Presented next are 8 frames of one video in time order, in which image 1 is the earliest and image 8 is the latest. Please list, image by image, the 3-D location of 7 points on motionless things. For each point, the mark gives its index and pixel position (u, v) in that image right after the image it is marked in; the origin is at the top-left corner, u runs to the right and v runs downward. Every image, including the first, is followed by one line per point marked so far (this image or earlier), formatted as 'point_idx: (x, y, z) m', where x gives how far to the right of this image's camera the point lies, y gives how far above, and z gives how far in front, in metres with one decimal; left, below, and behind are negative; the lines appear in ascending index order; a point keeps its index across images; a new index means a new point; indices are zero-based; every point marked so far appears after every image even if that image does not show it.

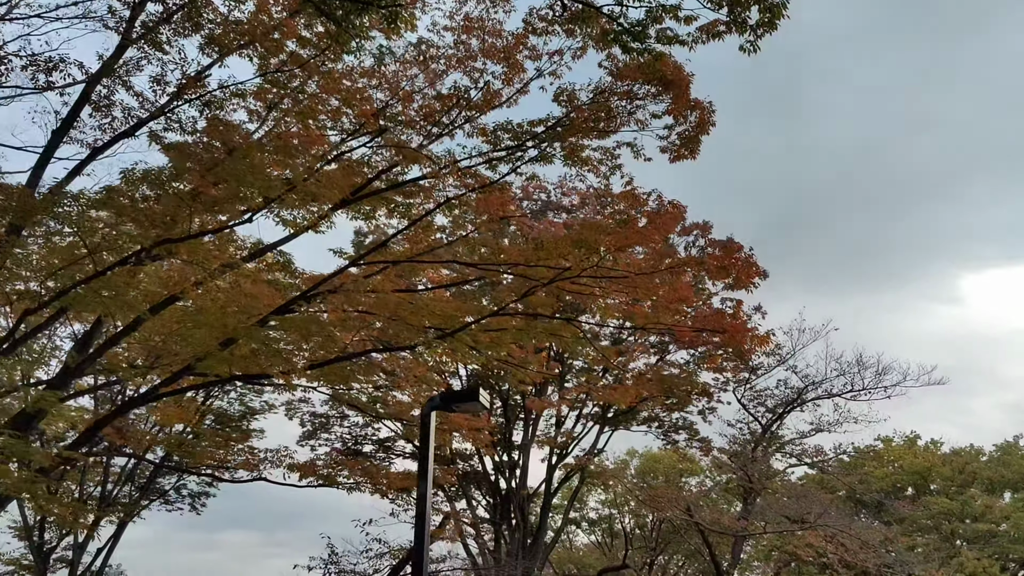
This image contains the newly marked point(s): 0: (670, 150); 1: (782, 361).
0: (+1.1, +1.0, +5.9) m
1: (+3.9, -1.0, +12.0) m
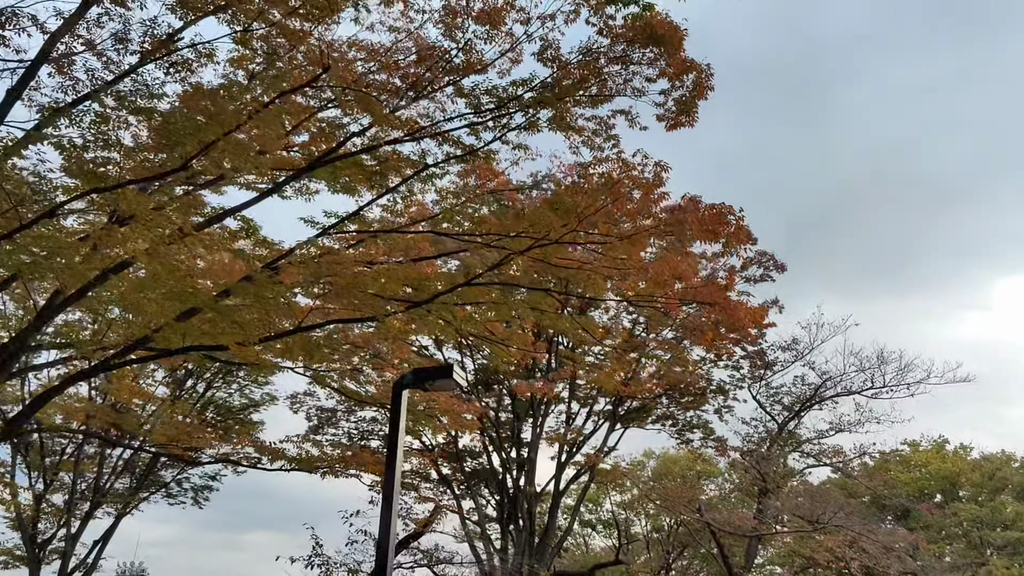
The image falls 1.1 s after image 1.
0: (+1.0, +1.1, +5.5) m
1: (+4.0, -0.9, +11.6) m
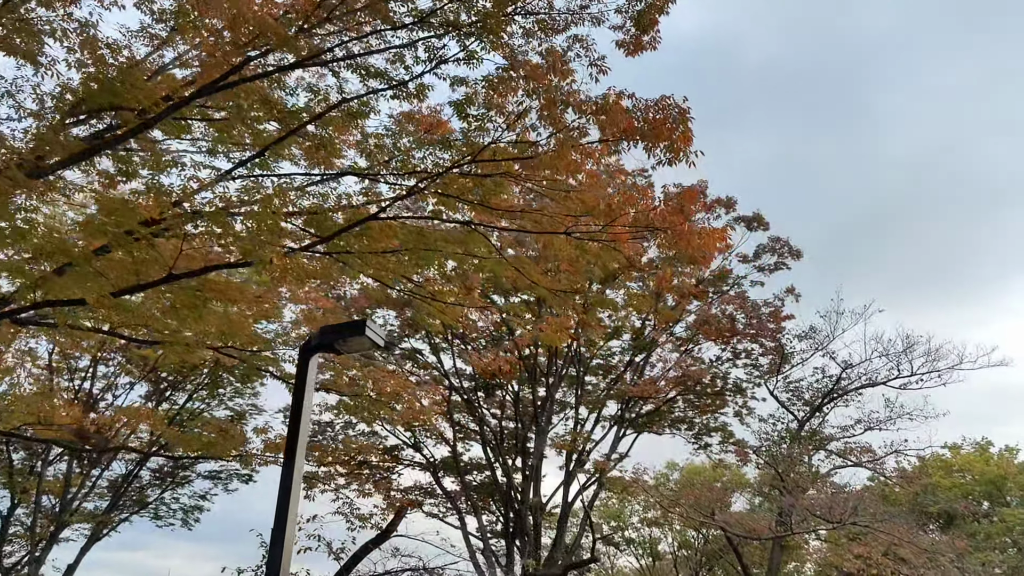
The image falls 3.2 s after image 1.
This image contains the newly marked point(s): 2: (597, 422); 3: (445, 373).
0: (+0.7, +1.4, +4.8) m
1: (+3.9, -0.7, +10.7) m
2: (+1.3, -2.0, +12.7) m
3: (-1.1, -1.3, +12.9) m
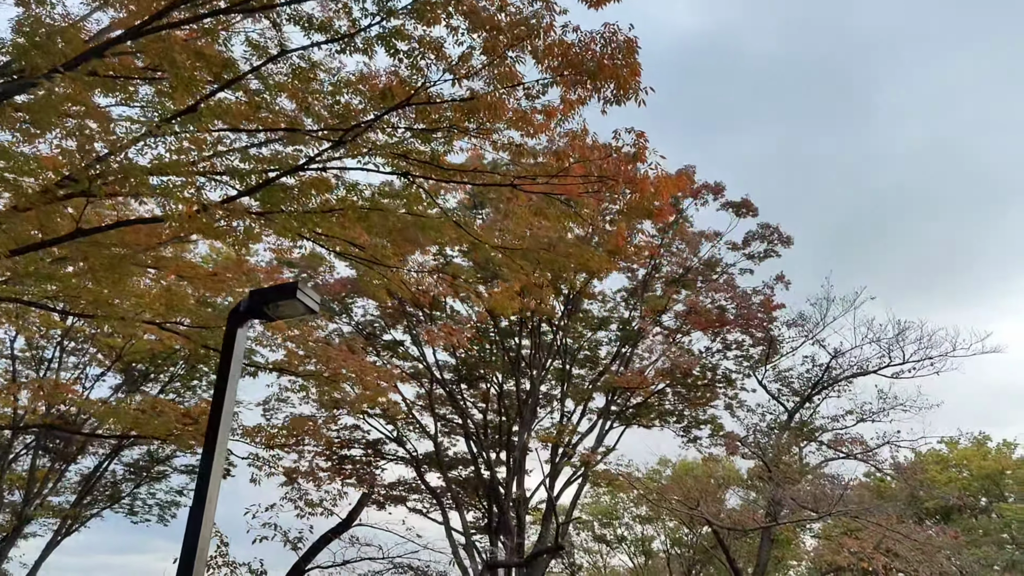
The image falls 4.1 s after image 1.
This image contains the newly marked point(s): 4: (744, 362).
0: (+0.4, +1.6, +4.5) m
1: (+3.7, -0.6, +10.4) m
2: (+1.1, -1.9, +12.4) m
3: (-1.3, -1.1, +12.6) m
4: (+3.4, -1.1, +12.2) m
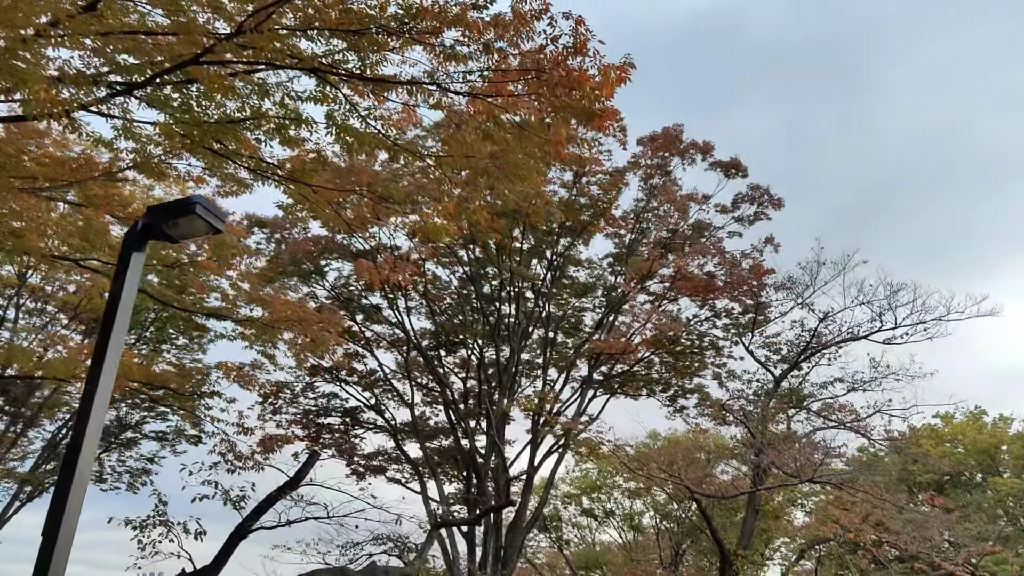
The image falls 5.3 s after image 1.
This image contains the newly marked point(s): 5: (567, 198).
0: (+0.2, +1.9, +4.1) m
1: (+3.4, -0.1, +10.0) m
2: (+0.8, -1.4, +12.1) m
3: (-1.6, -0.6, +12.2) m
4: (+3.1, -0.6, +11.8) m
5: (+0.8, +1.2, +11.5) m
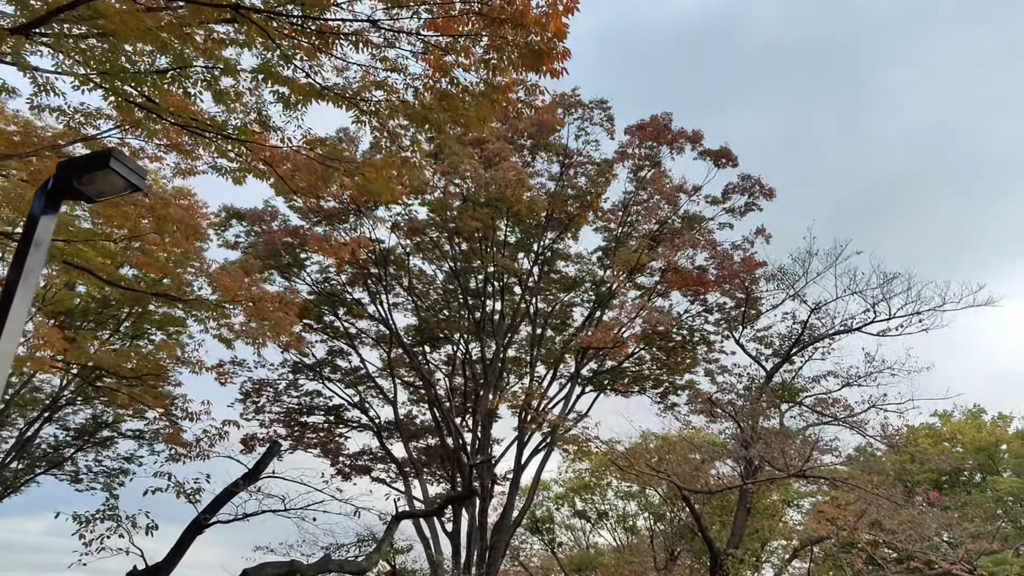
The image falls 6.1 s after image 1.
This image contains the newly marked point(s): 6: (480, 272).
0: (0.0, +2.1, +3.8) m
1: (+3.2, 0.0, +9.7) m
2: (+0.6, -1.3, +11.8) m
3: (-1.8, -0.5, +11.9) m
4: (+2.9, -0.5, +11.5) m
5: (+0.6, +1.3, +11.3) m
6: (-0.4, +0.2, +11.6) m
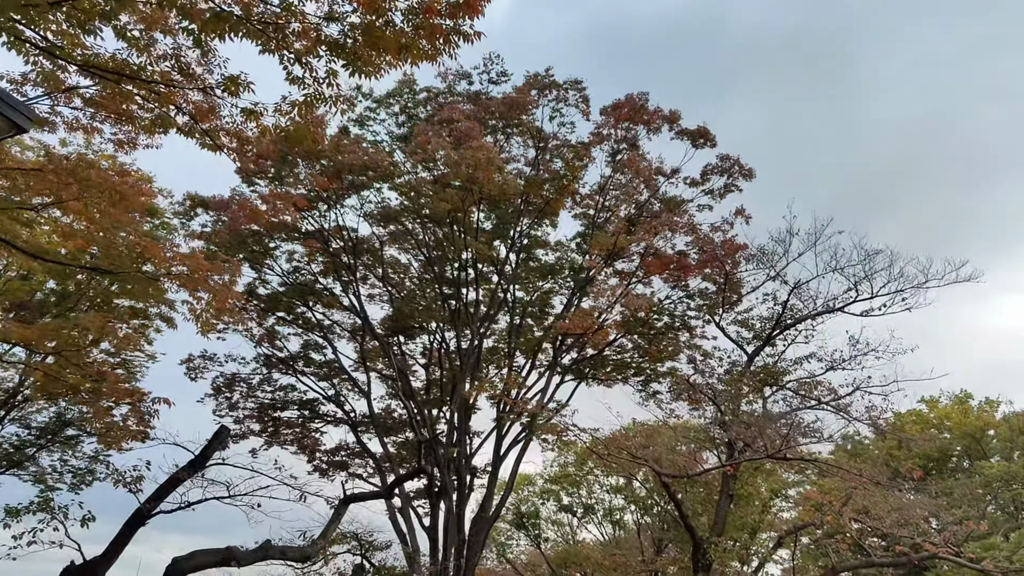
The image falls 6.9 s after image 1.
0: (-0.3, +2.2, +3.5) m
1: (+2.9, +0.2, +9.4) m
2: (+0.3, -1.1, +11.5) m
3: (-2.1, -0.4, +11.6) m
4: (+2.6, -0.3, +11.3) m
5: (+0.2, +1.5, +11.0) m
6: (-0.8, +0.4, +11.3) m
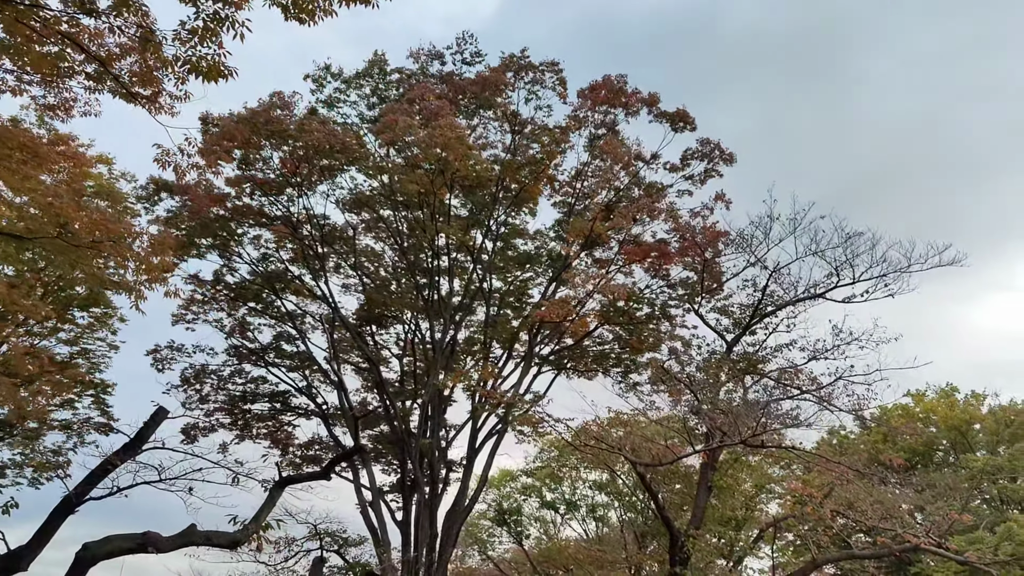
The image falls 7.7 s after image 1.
0: (-0.5, +2.4, +3.2) m
1: (+2.6, +0.4, +9.2) m
2: (0.0, -1.0, +11.2) m
3: (-2.4, -0.2, +11.3) m
4: (+2.3, -0.1, +11.0) m
5: (-0.1, +1.7, +10.7) m
6: (-1.1, +0.5, +11.0) m
